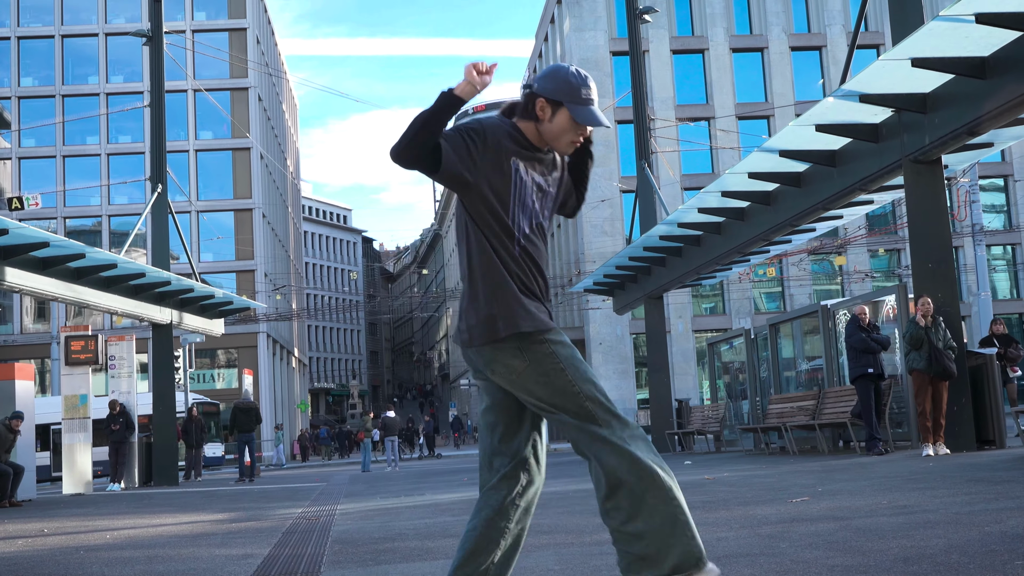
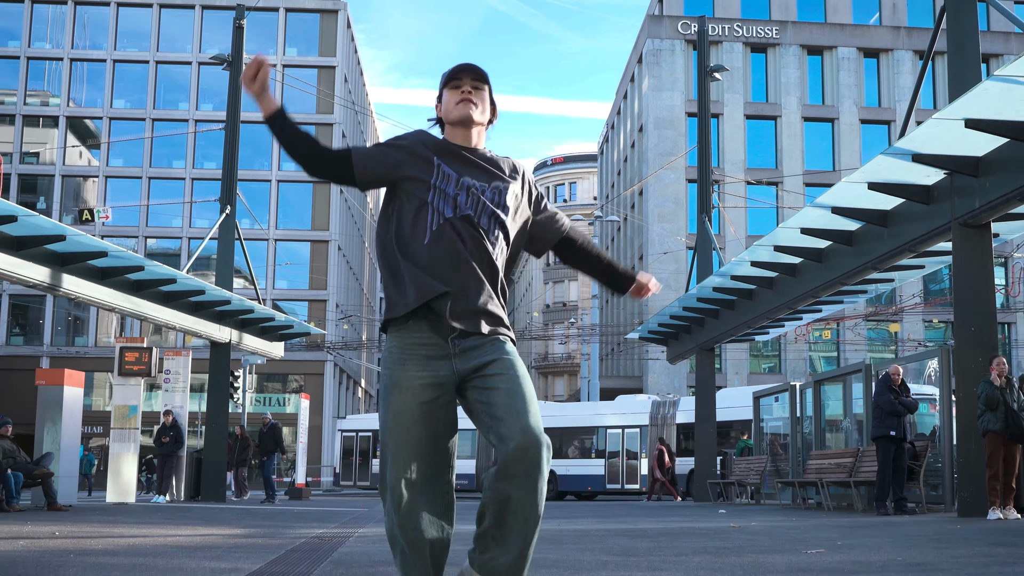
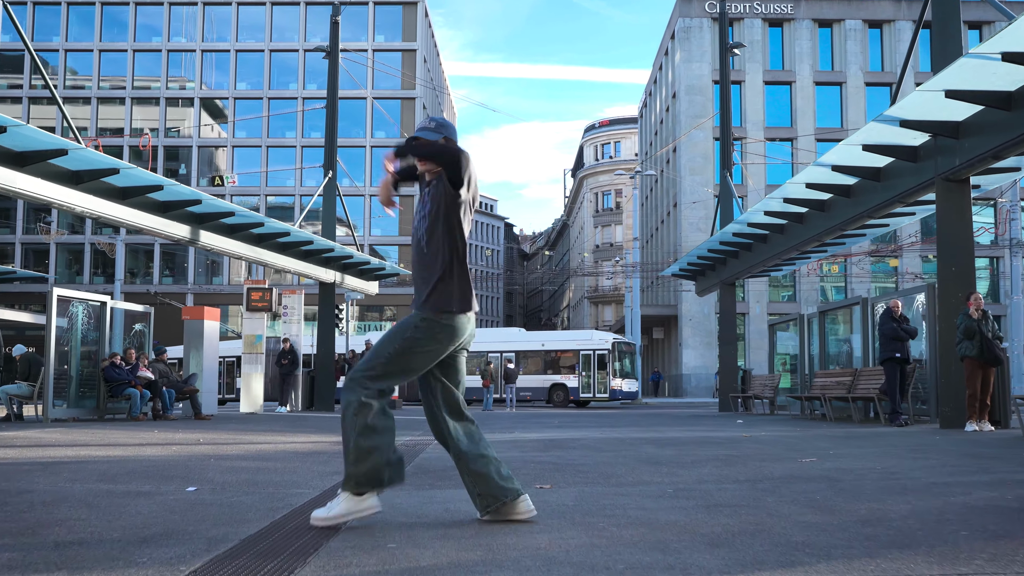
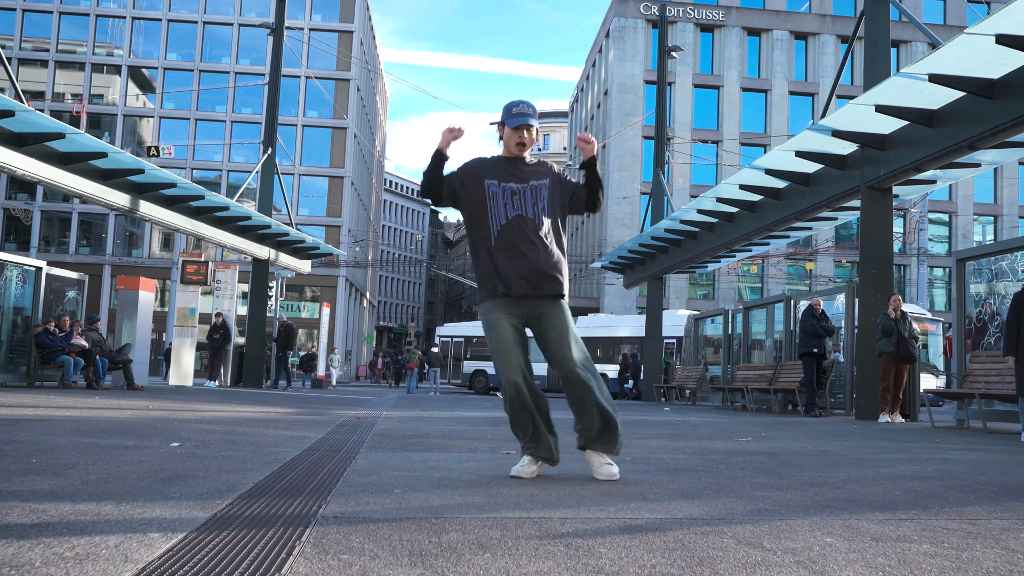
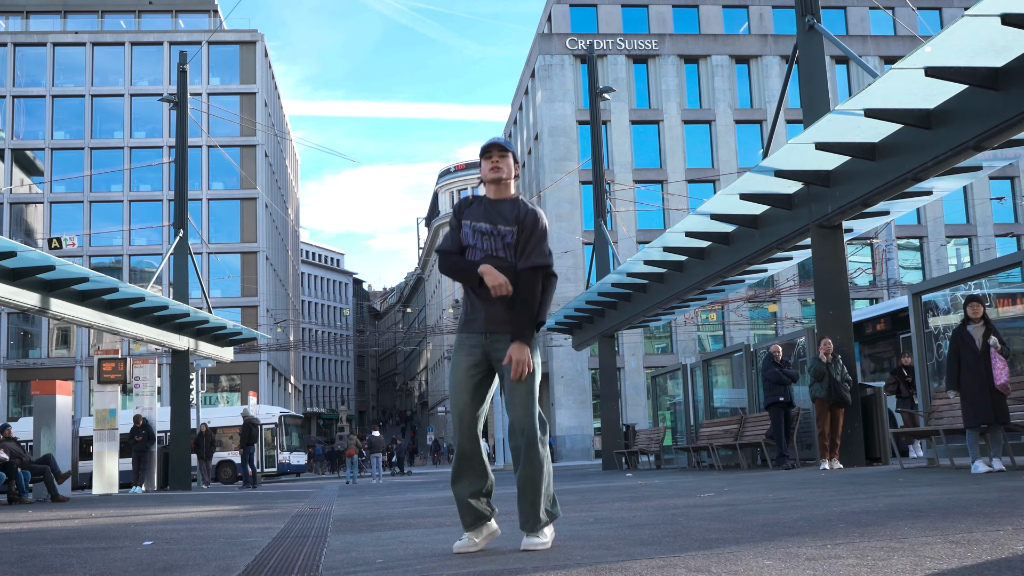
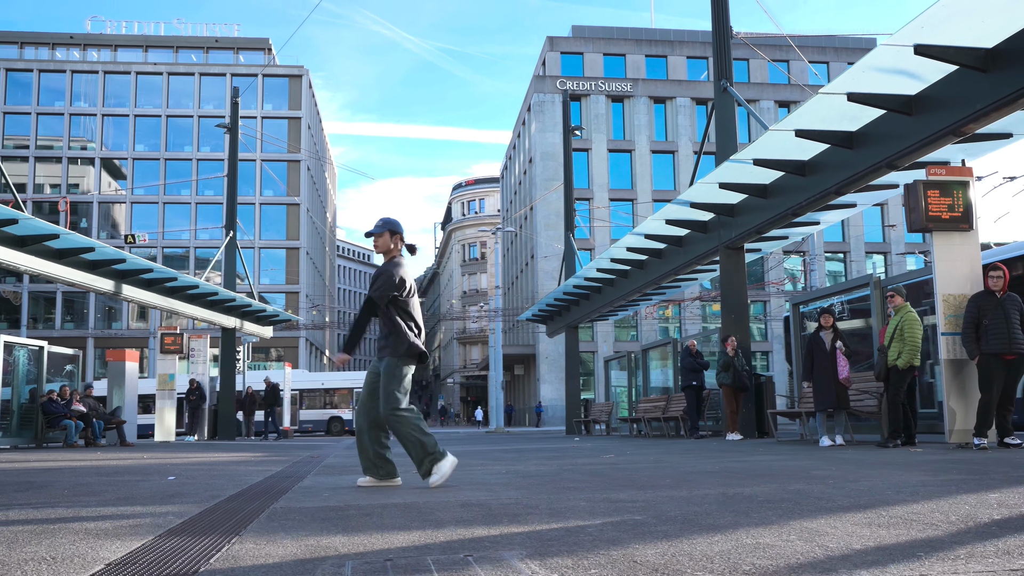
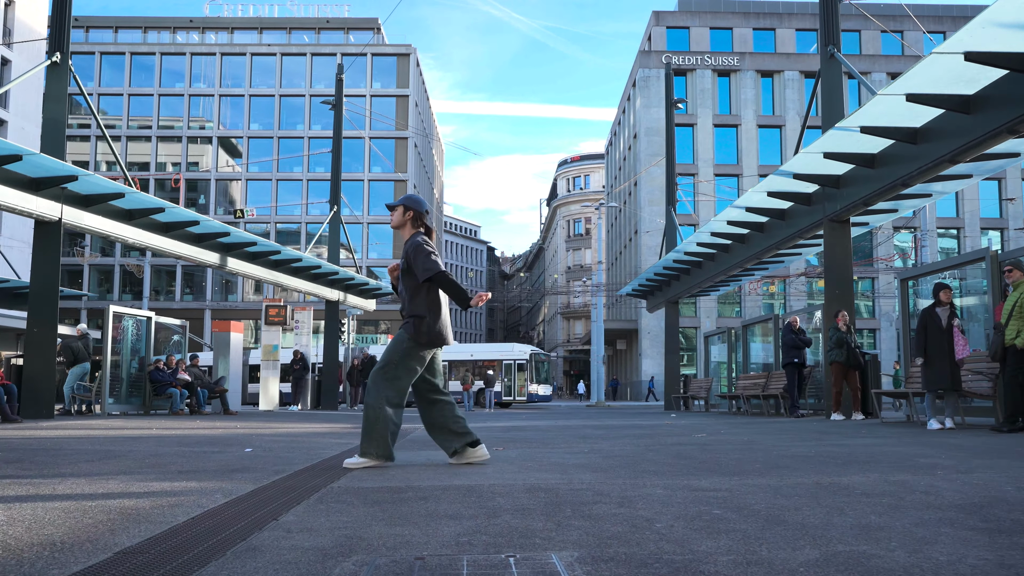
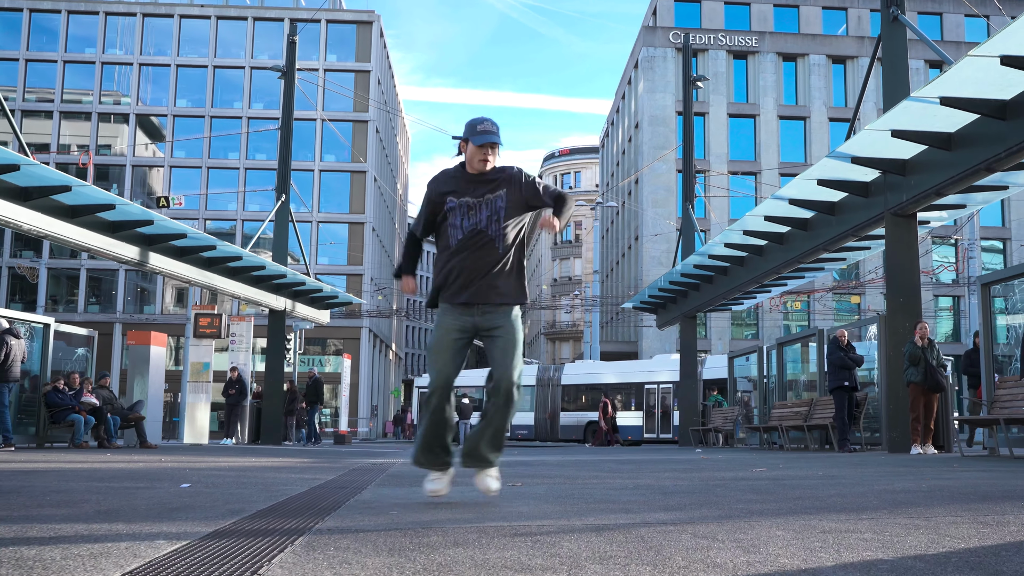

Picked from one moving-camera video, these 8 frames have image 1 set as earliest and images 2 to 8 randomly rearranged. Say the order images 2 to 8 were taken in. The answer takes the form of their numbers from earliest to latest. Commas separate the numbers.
5, 6, 7, 3, 2, 8, 4
